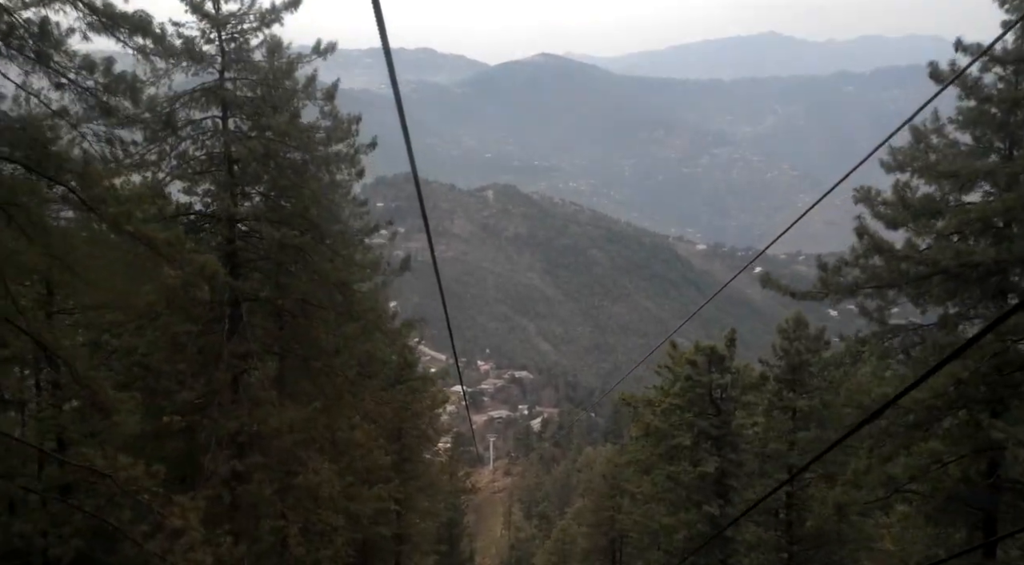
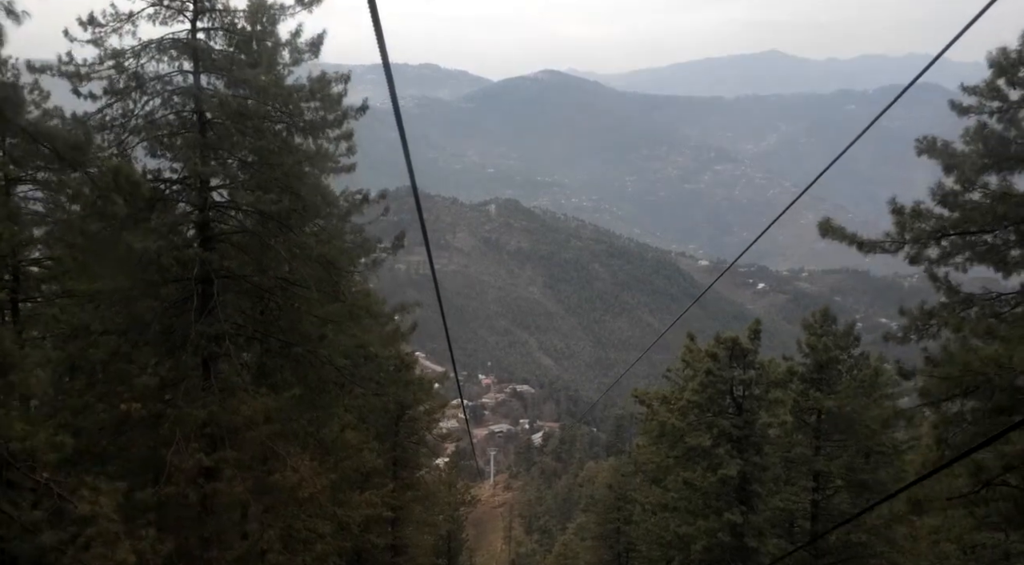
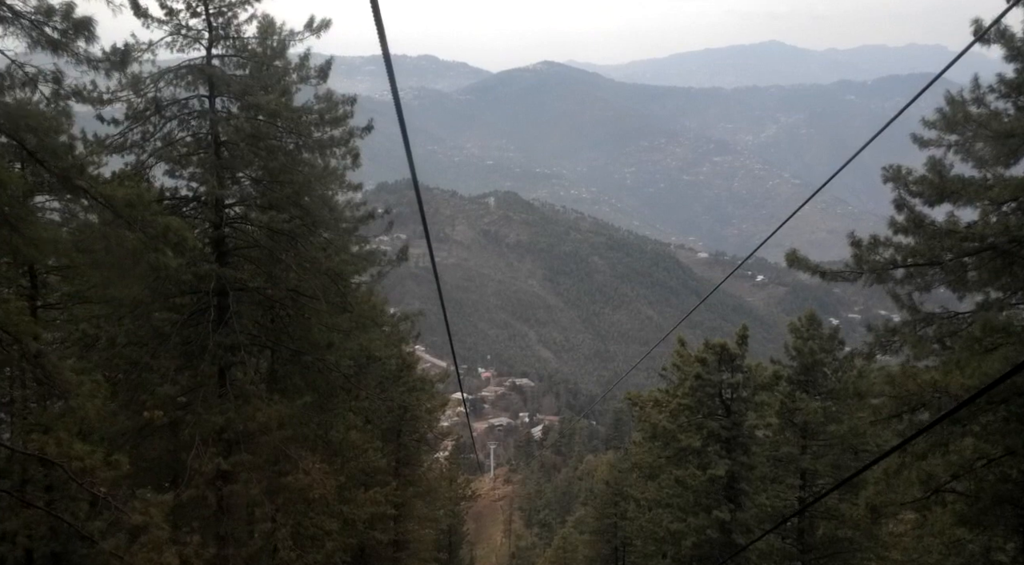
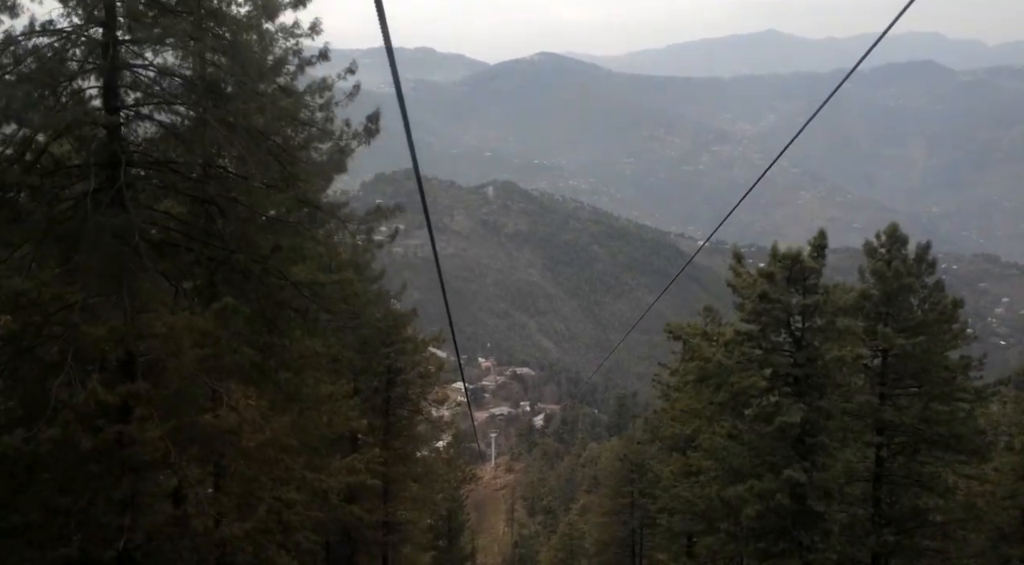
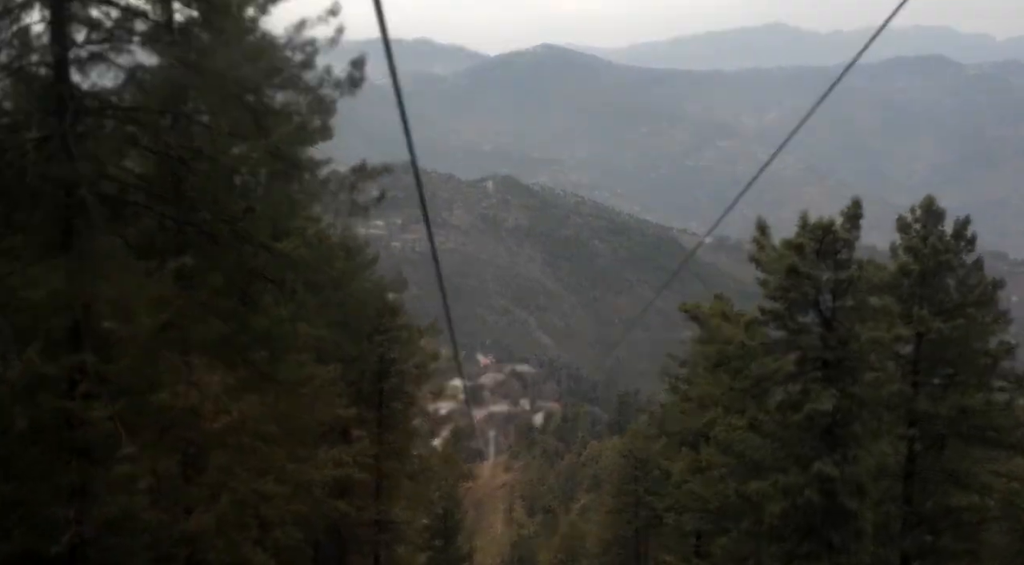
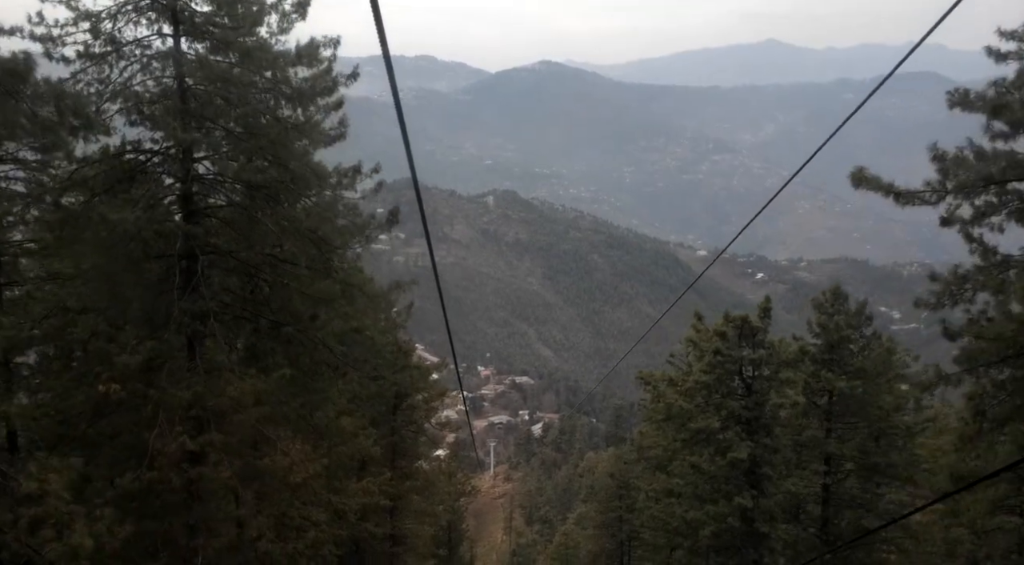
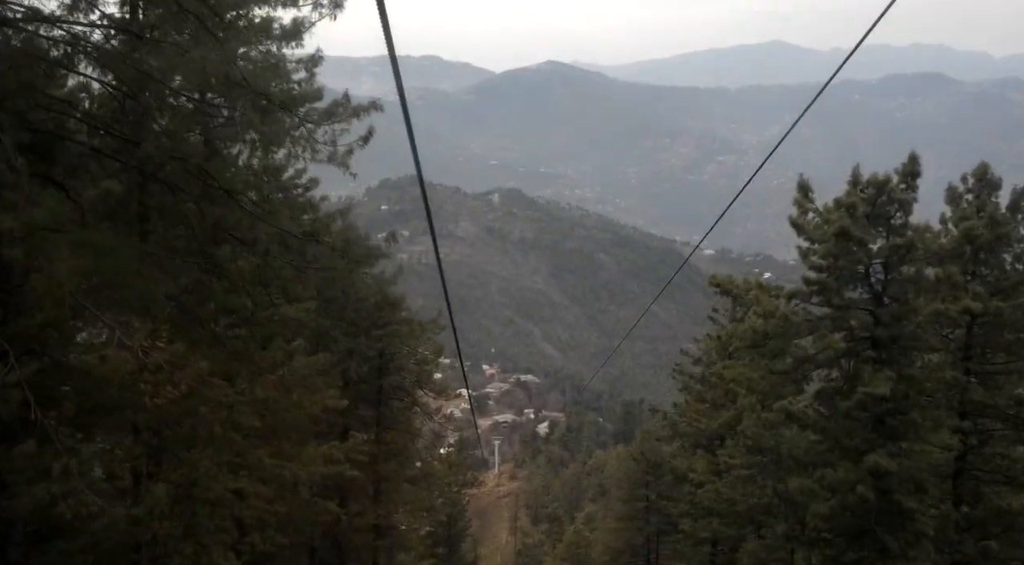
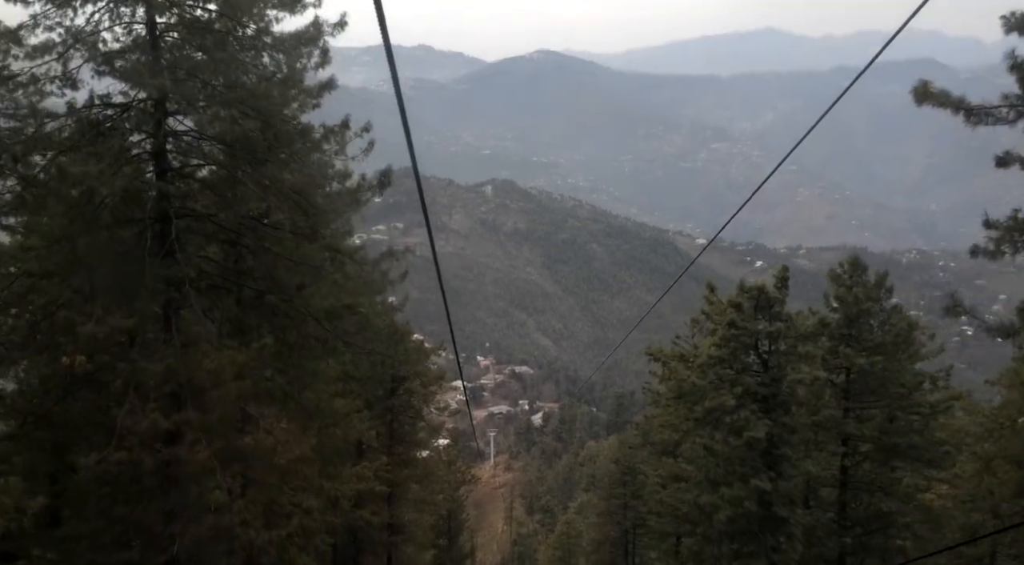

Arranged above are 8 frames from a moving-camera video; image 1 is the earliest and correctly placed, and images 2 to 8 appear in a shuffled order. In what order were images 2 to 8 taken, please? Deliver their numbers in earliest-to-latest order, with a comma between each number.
3, 2, 6, 8, 4, 5, 7
